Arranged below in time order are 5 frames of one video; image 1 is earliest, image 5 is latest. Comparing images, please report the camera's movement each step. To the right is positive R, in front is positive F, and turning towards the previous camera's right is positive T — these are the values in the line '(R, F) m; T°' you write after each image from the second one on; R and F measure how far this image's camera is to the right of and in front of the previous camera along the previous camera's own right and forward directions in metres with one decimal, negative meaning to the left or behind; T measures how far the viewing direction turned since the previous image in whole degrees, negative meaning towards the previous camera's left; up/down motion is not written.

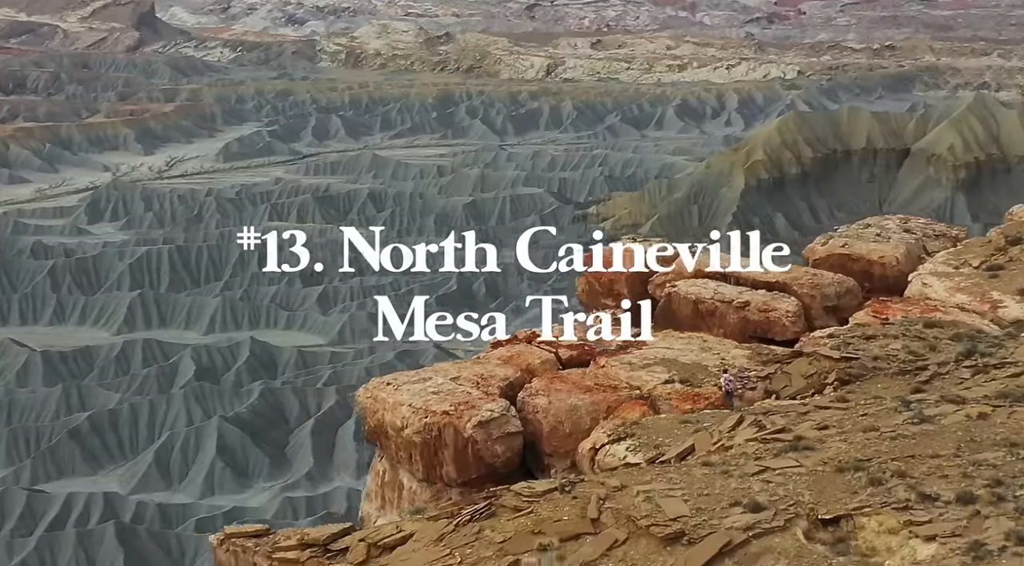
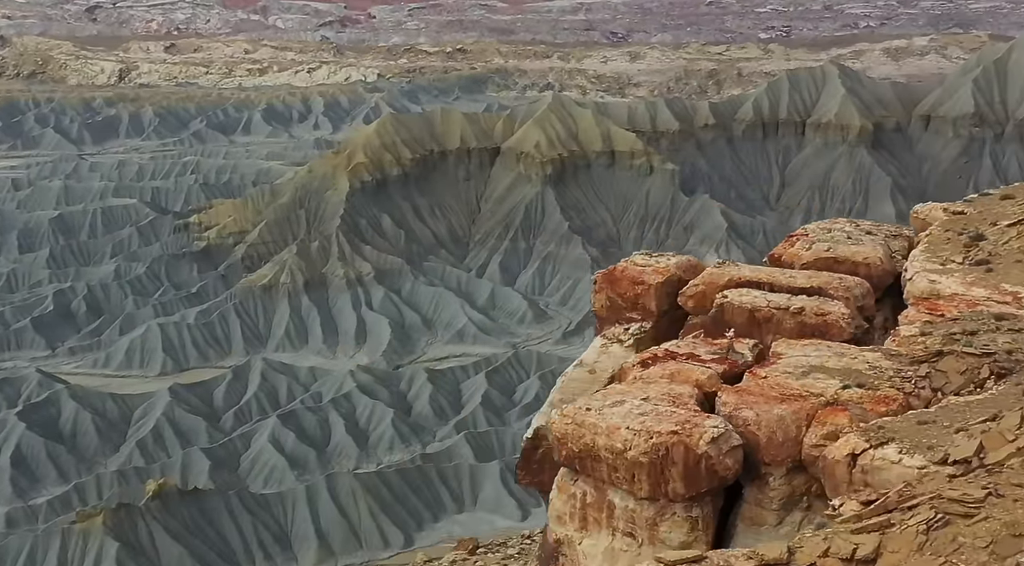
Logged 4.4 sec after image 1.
(-3.5, +0.5) m; +19°
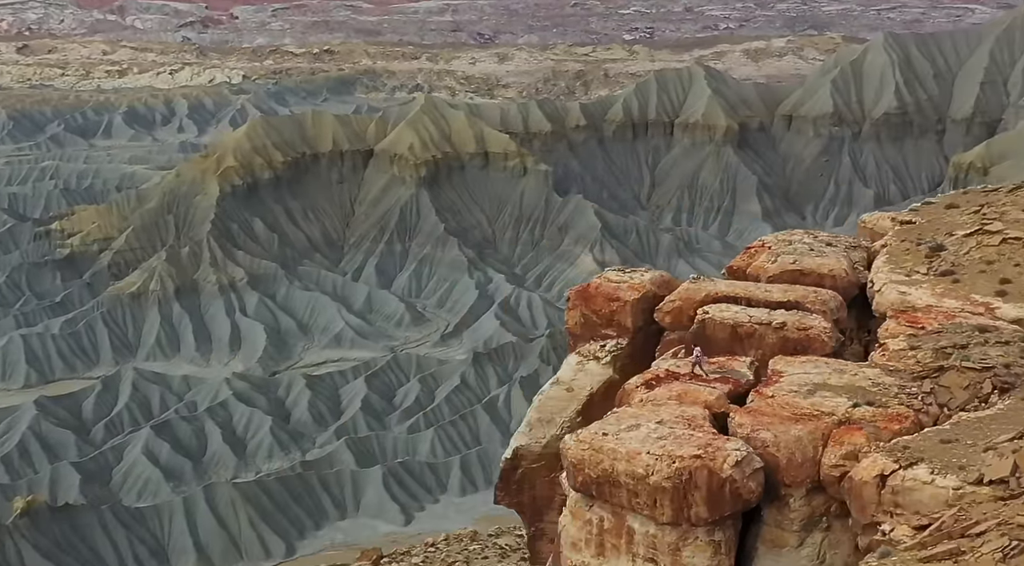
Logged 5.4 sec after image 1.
(-0.8, +0.2) m; +6°
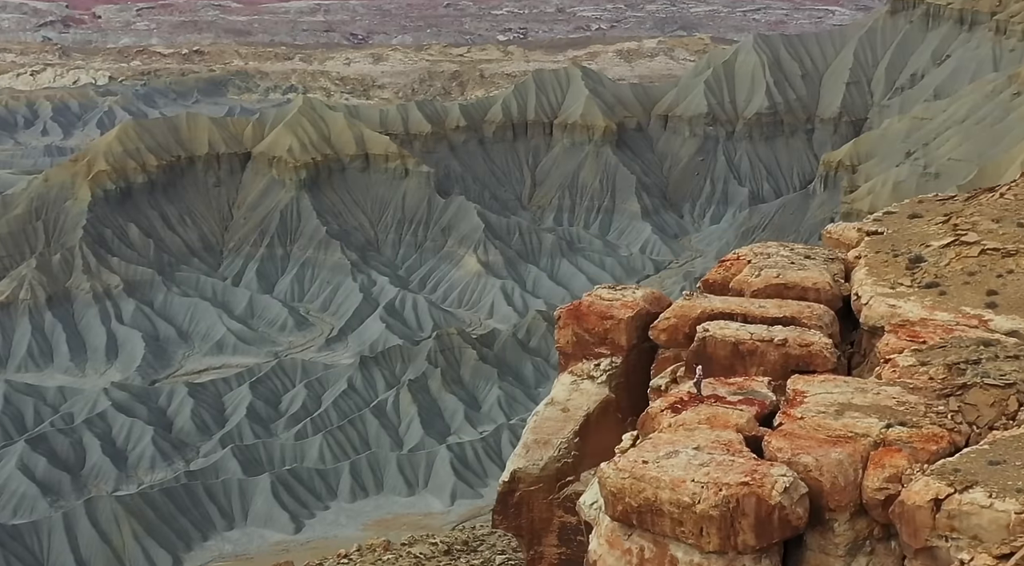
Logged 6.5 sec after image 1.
(-0.9, +0.3) m; +5°
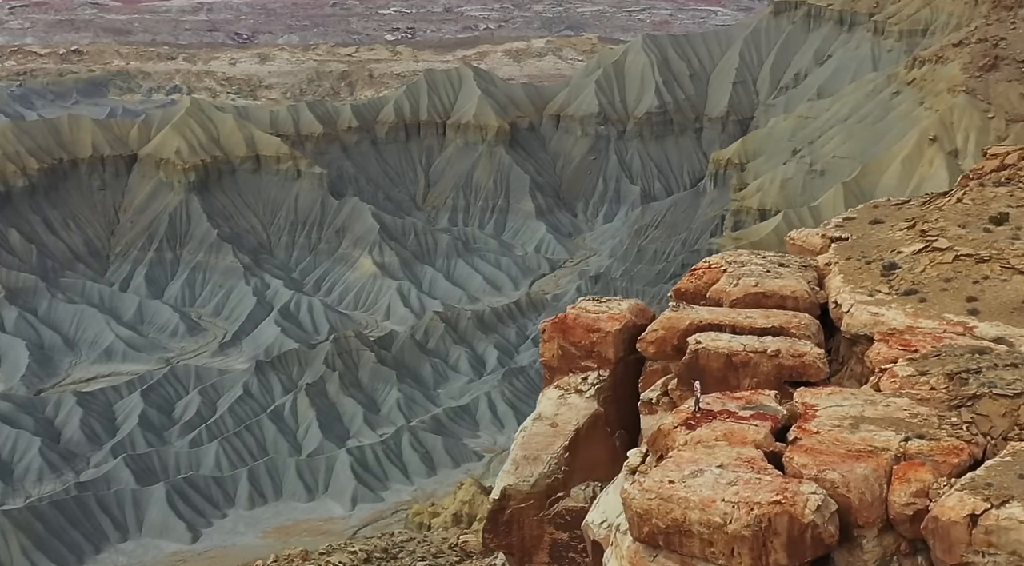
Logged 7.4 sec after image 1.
(-0.7, +0.3) m; +5°
